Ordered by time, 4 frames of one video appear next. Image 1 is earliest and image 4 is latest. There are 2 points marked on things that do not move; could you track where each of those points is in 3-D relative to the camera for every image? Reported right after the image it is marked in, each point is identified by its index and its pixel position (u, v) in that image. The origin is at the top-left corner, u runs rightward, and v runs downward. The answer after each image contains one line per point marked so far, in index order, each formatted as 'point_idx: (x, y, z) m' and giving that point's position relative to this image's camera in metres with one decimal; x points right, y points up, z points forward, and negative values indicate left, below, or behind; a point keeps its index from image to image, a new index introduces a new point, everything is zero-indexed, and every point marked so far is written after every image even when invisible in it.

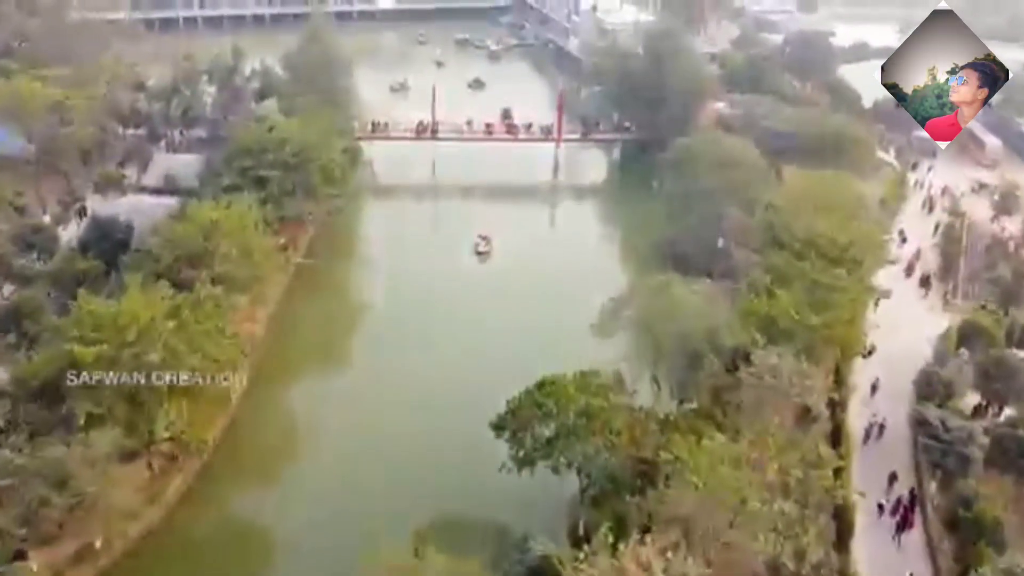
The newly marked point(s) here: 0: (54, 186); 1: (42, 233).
0: (-5.5, +1.3, +10.0) m
1: (-5.3, +0.6, +9.5) m
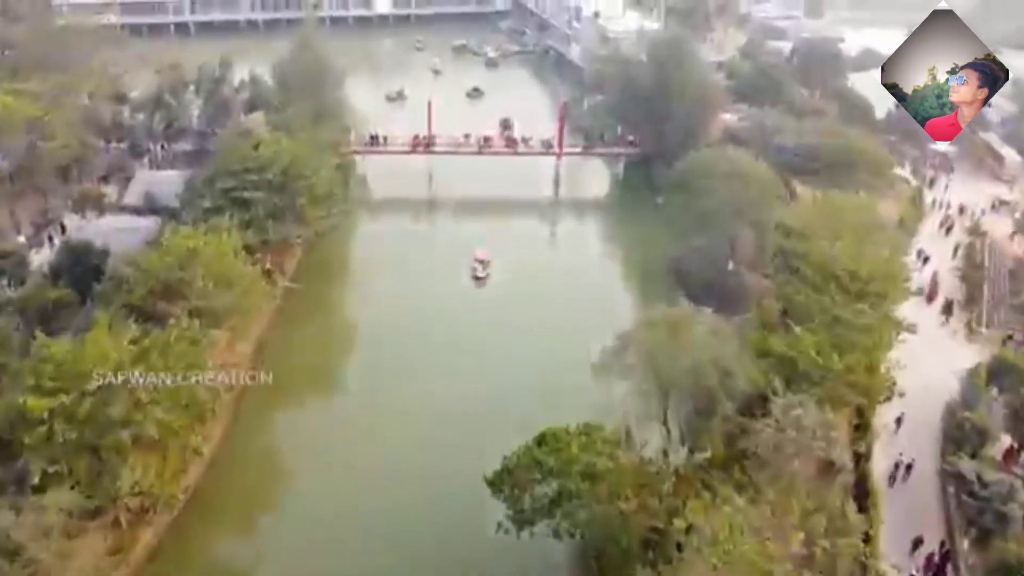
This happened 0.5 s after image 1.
0: (-5.5, +0.9, +9.4) m
1: (-5.4, +0.3, +8.9) m
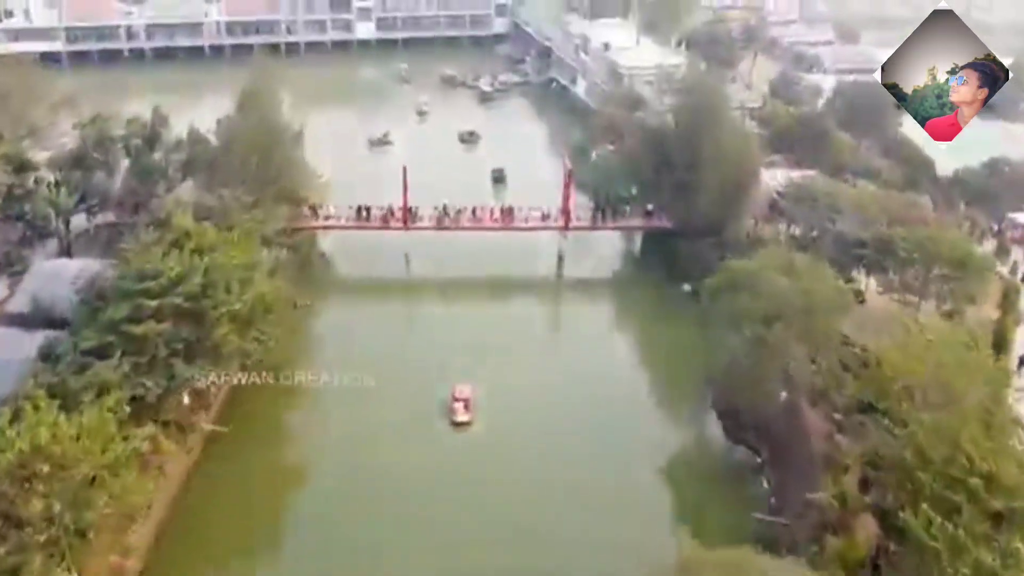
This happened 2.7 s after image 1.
0: (-5.6, -0.5, +7.0) m
1: (-5.5, -1.1, +6.5) m
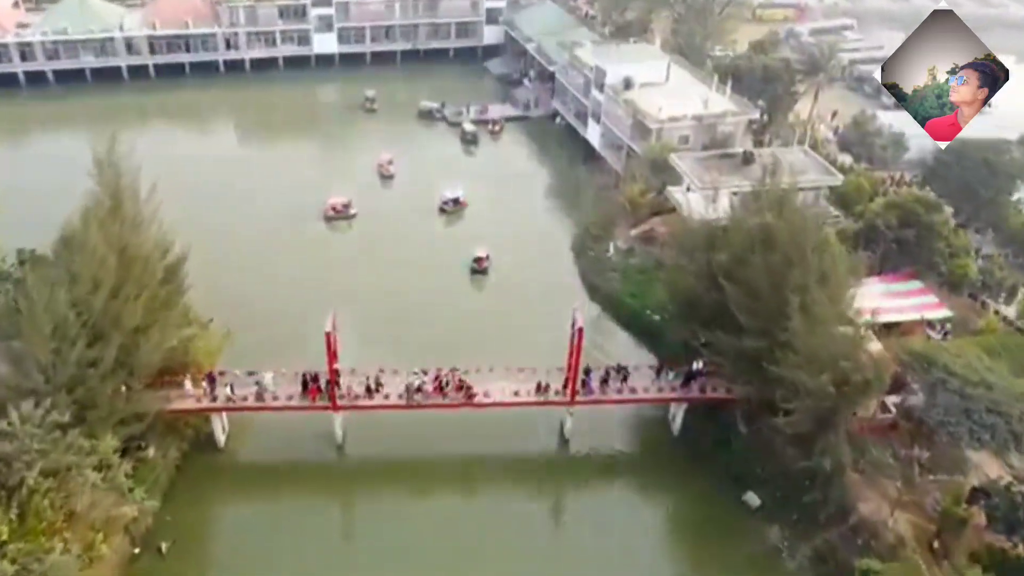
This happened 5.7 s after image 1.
0: (-5.8, -2.6, +3.3) m
1: (-5.7, -3.3, +2.8) m
